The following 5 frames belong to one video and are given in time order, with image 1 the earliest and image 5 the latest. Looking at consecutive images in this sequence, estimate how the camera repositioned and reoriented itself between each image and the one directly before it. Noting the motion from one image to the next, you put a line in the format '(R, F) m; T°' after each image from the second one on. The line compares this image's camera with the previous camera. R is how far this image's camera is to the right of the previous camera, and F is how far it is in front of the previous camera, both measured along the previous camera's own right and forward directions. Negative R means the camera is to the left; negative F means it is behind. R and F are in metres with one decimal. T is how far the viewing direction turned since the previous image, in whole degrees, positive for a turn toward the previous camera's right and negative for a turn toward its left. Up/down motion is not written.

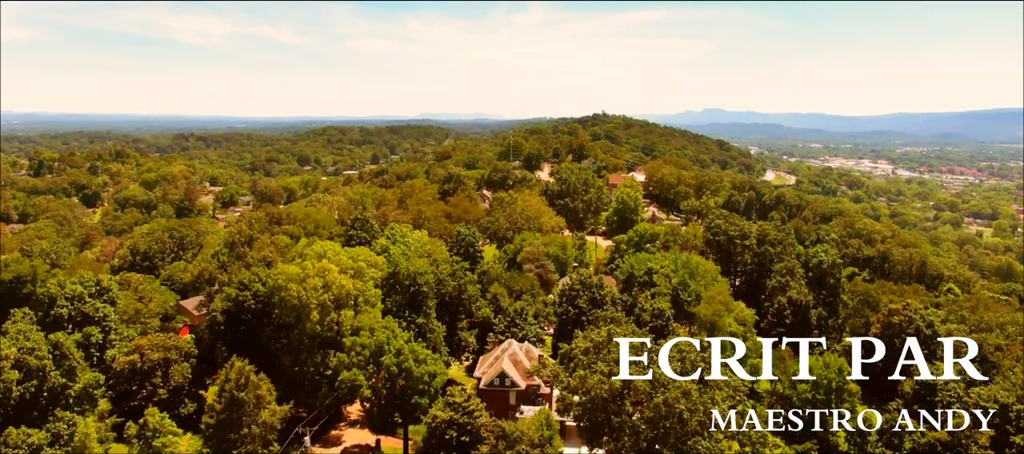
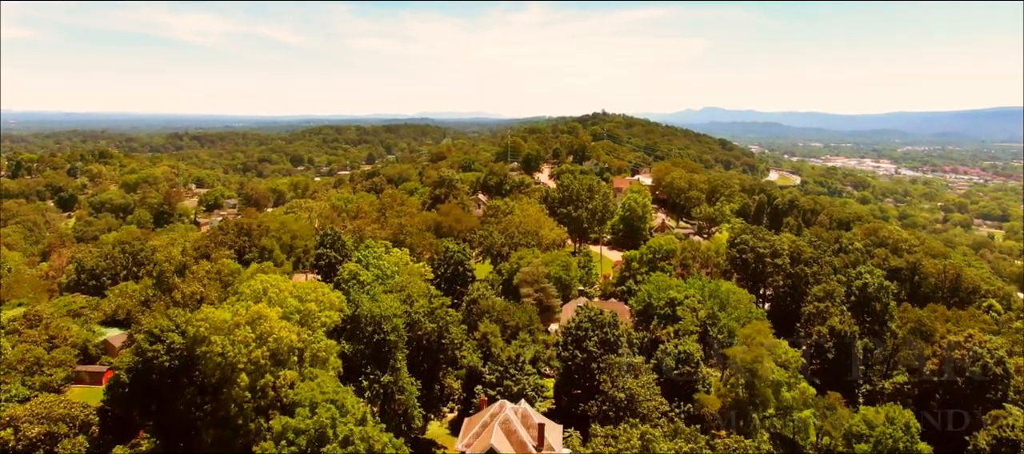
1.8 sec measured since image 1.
(+0.3, +7.0) m; 0°
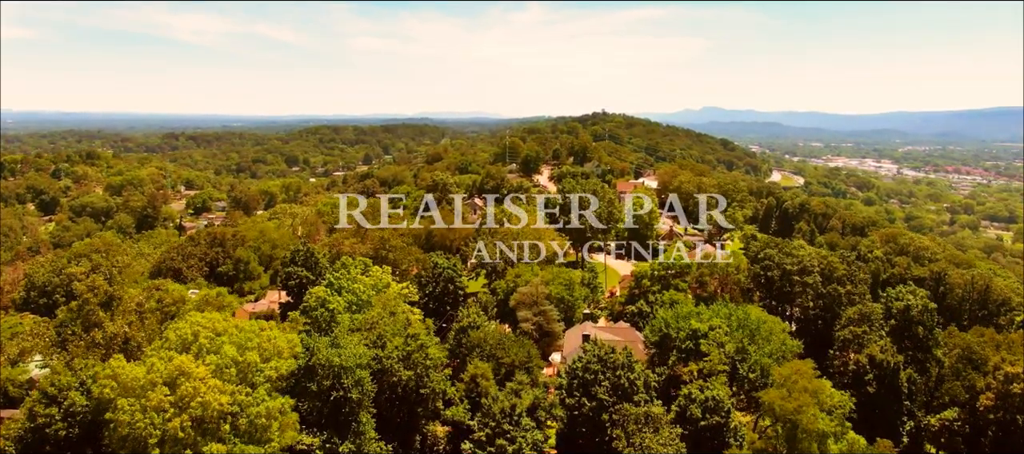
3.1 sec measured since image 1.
(+0.2, +5.0) m; 0°
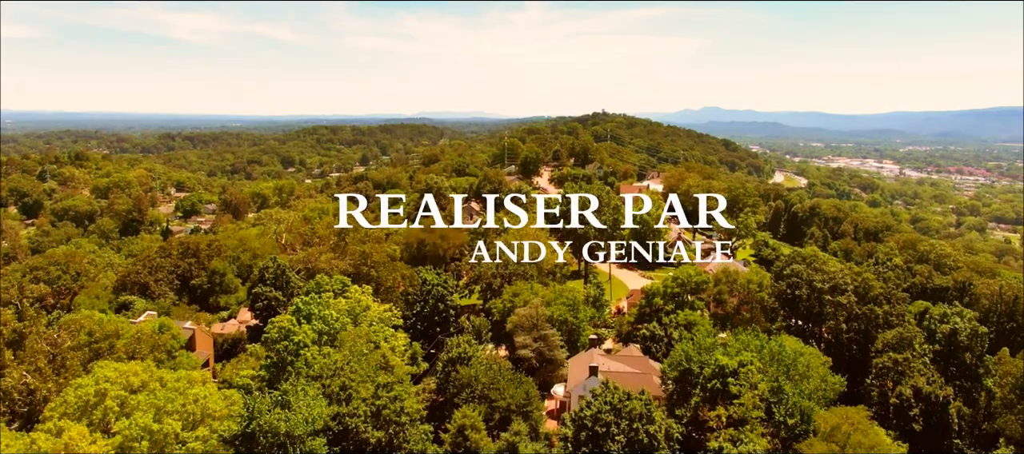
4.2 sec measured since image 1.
(+0.2, +4.3) m; 0°
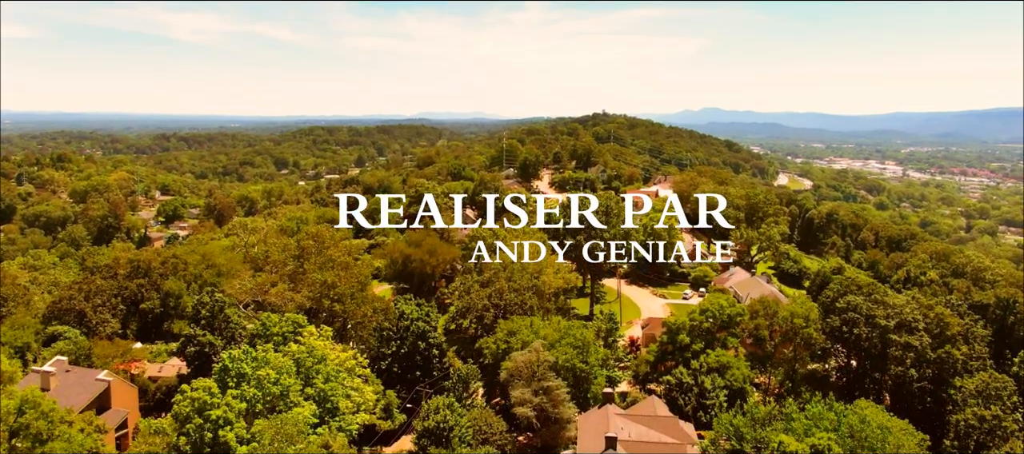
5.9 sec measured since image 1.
(+0.2, +6.6) m; 0°
